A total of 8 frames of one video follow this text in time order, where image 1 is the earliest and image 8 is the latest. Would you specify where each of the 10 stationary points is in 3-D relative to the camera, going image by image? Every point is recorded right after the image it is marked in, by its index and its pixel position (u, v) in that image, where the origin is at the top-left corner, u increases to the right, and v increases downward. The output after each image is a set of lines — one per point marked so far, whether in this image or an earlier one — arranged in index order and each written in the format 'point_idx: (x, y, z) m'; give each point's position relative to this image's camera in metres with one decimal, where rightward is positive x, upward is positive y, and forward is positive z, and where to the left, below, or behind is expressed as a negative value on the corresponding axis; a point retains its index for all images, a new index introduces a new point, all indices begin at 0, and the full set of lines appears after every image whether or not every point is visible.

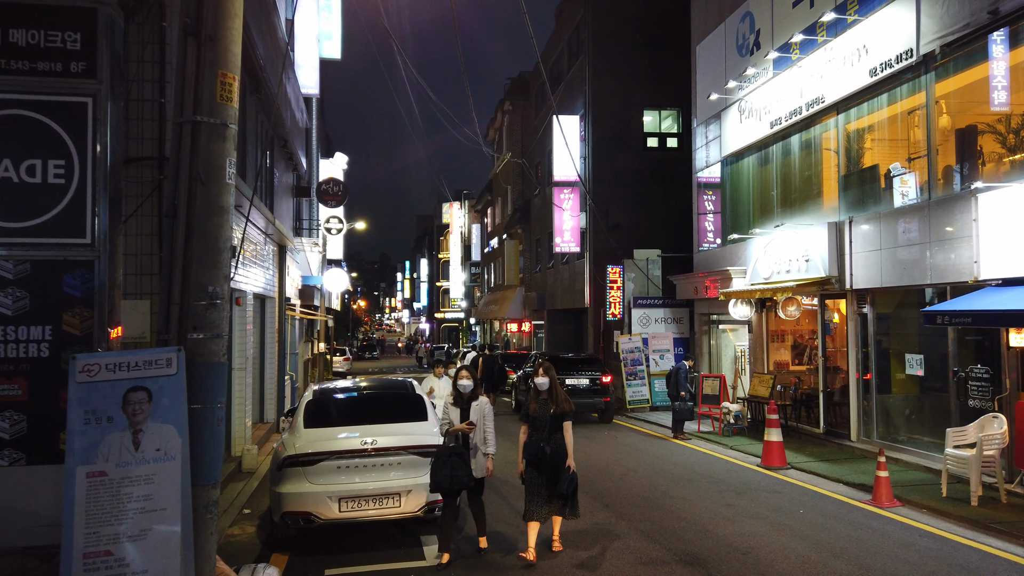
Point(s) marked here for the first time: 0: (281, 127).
0: (-4.8, +3.3, +15.7) m
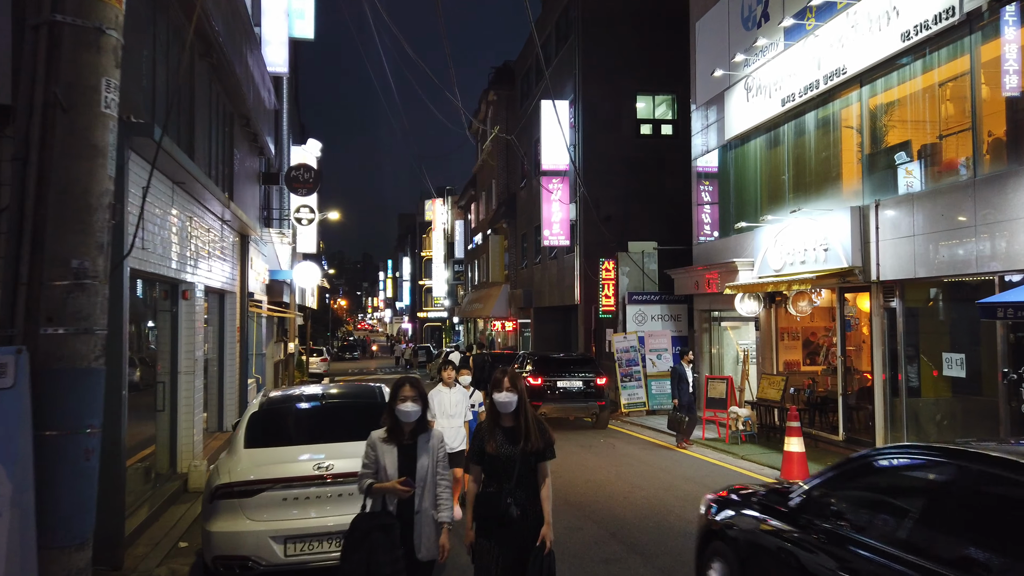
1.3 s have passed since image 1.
0: (-5.1, +3.4, +14.2) m
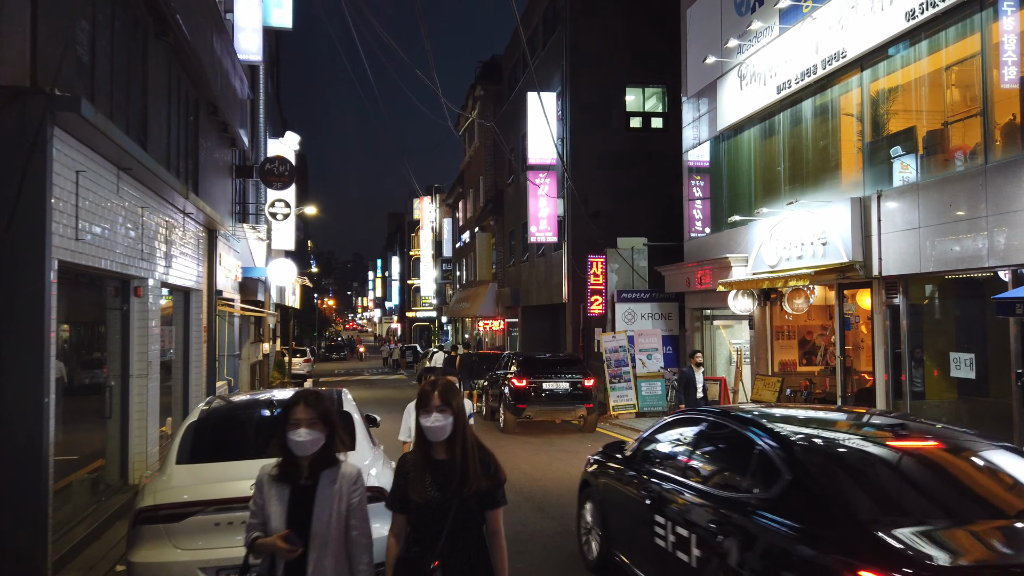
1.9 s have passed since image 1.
0: (-5.4, +3.4, +13.4) m
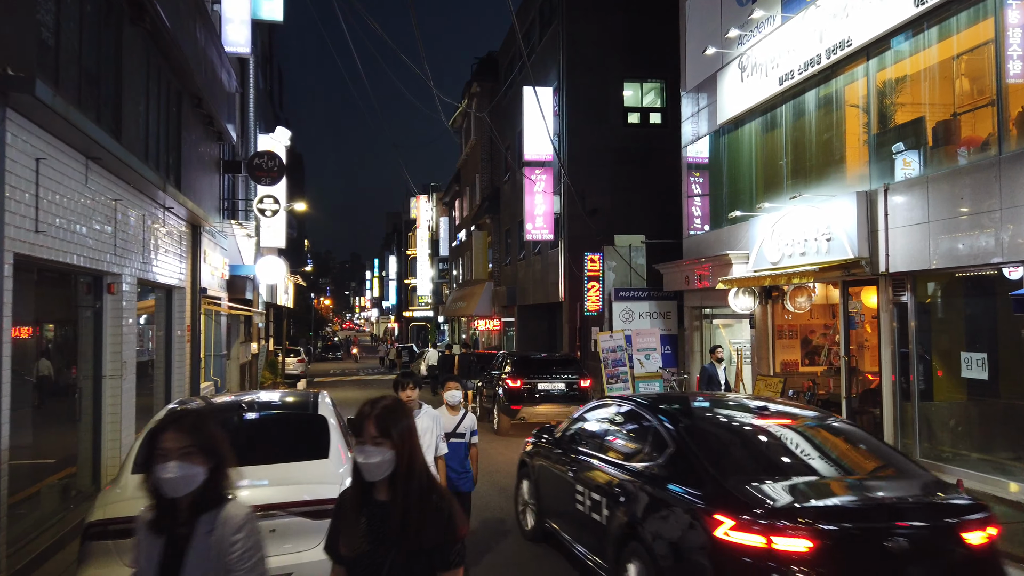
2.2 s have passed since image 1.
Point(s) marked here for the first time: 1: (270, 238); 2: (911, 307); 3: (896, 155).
0: (-5.5, +3.5, +13.0) m
1: (-6.4, +1.3, +19.8) m
2: (+5.6, -0.3, +10.5) m
3: (+5.4, +1.8, +10.5) m
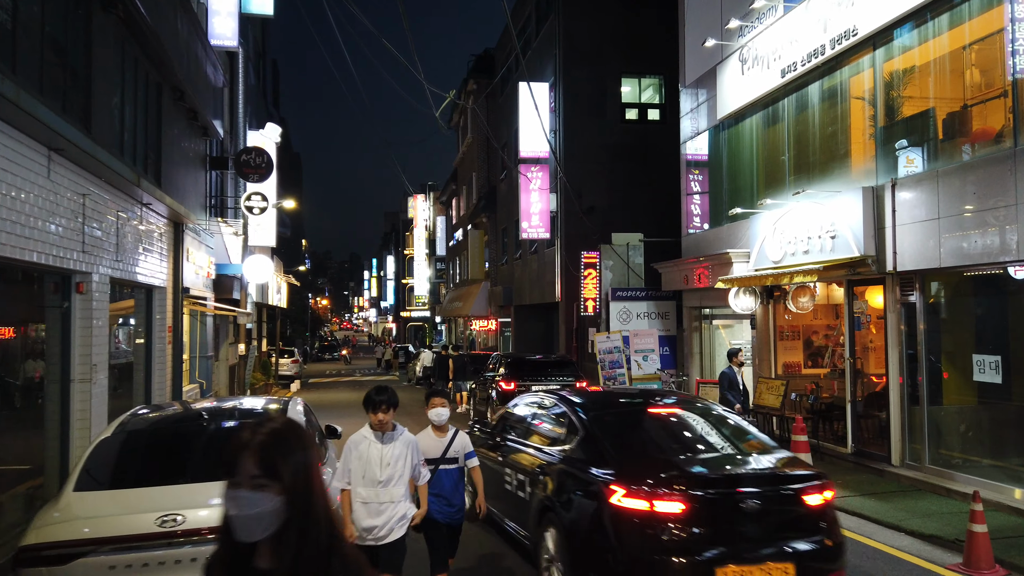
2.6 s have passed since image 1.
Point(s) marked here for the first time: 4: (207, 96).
0: (-5.6, +3.5, +12.5) m
1: (-6.5, +1.3, +19.4) m
2: (+5.5, -0.3, +10.0) m
3: (+5.3, +1.9, +10.1) m
4: (-6.3, +4.0, +15.5) m
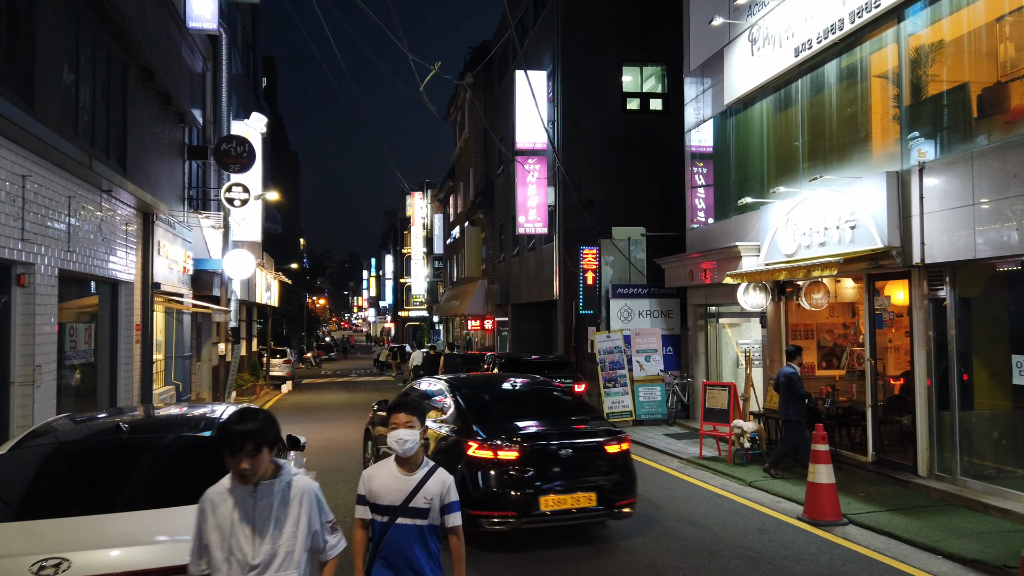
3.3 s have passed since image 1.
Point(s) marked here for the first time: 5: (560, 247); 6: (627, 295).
0: (-5.7, +3.6, +11.7) m
1: (-6.6, +1.4, +18.5) m
2: (+5.4, -0.2, +9.2) m
3: (+5.1, +1.9, +9.2) m
4: (-6.4, +4.1, +14.6) m
5: (+1.3, +1.1, +19.6) m
6: (+2.5, -0.2, +16.4) m
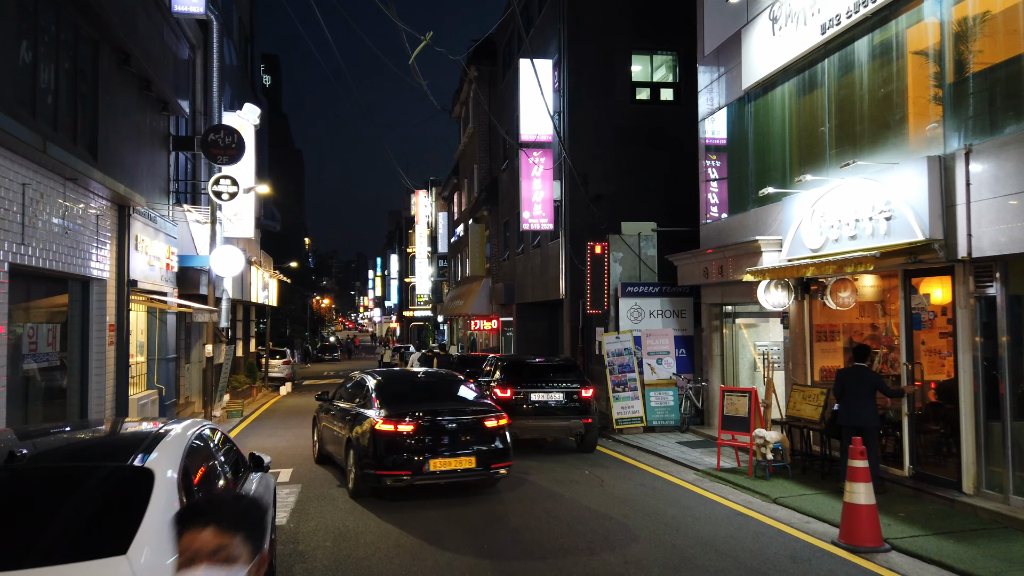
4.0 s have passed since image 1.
0: (-5.7, +3.6, +10.9) m
1: (-6.5, +1.4, +17.7) m
2: (+5.4, -0.2, +8.2) m
3: (+5.2, +2.0, +8.3) m
4: (-6.4, +4.1, +13.8) m
5: (+1.4, +1.1, +18.7) m
6: (+2.6, -0.1, +15.5) m
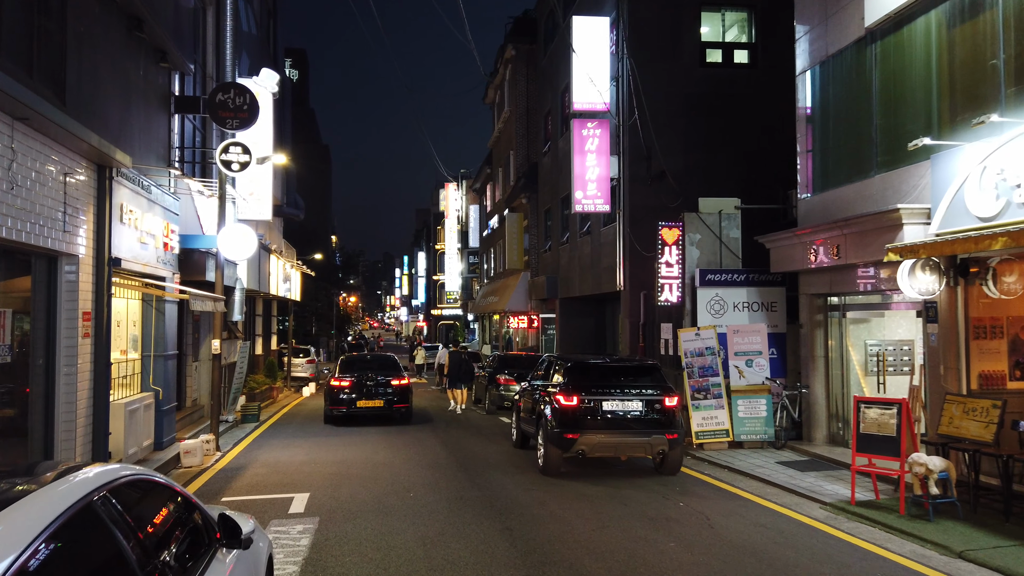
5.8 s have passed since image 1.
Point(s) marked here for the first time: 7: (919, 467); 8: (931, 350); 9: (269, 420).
0: (-4.8, +3.8, +8.7) m
1: (-5.5, +1.7, +15.6) m
2: (+6.1, +0.1, +5.7) m
3: (+5.9, +2.2, +5.8) m
4: (-5.4, +4.3, +11.7) m
5: (+2.5, +1.3, +16.3) m
6: (+3.6, +0.1, +13.0) m
7: (+4.2, -1.9, +7.8) m
8: (+5.3, -0.8, +9.5) m
9: (-5.4, -2.9, +16.5) m
